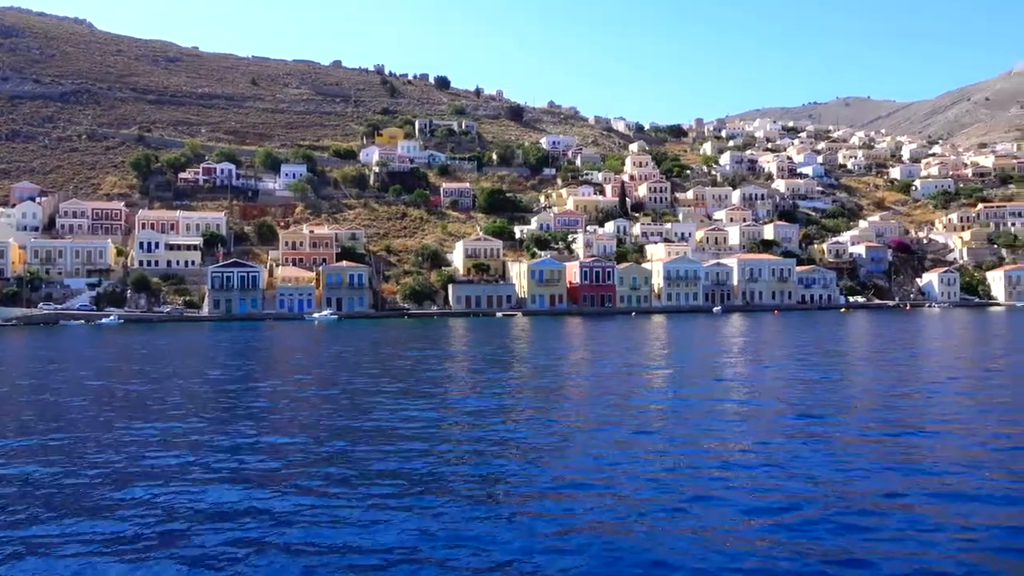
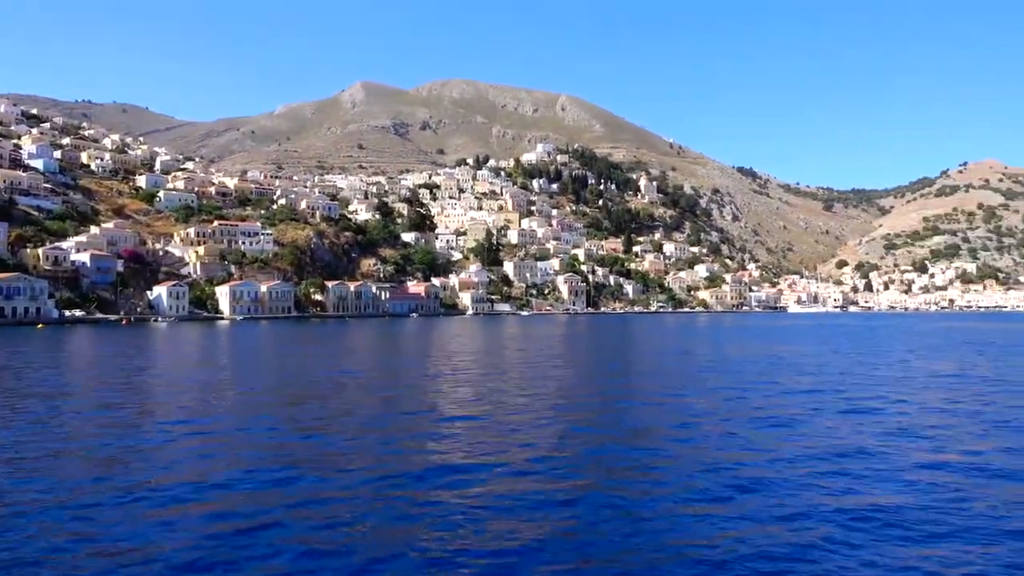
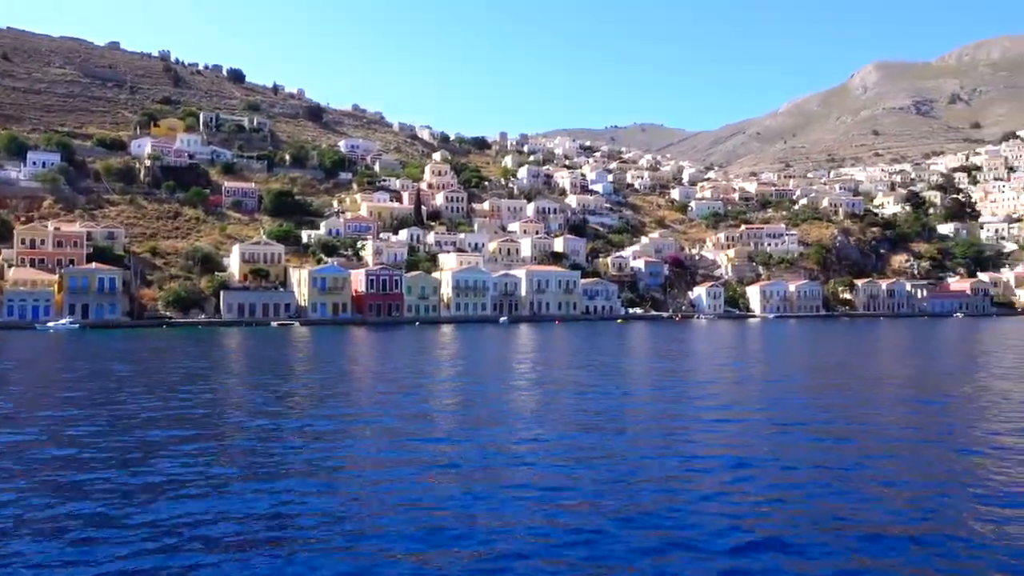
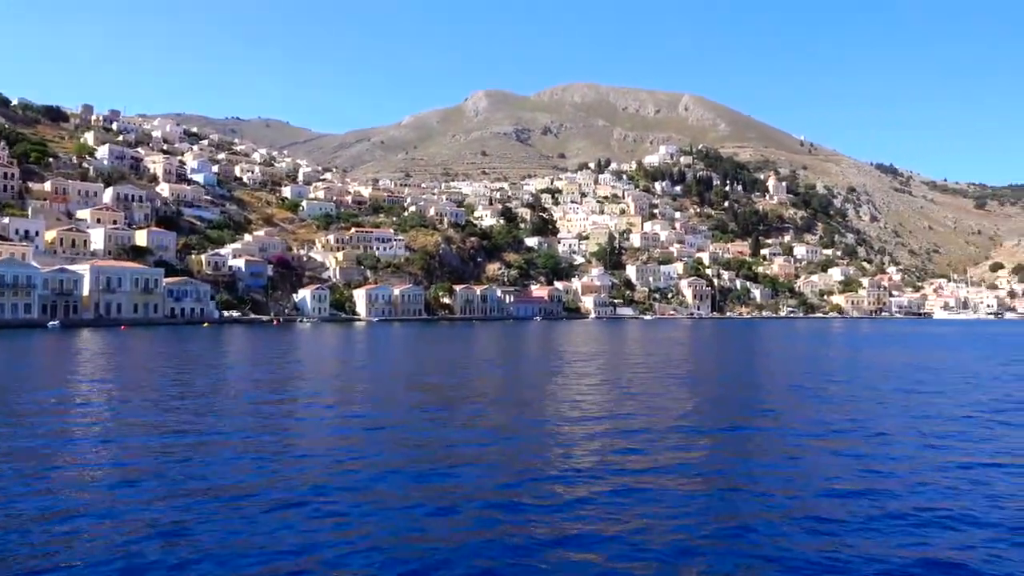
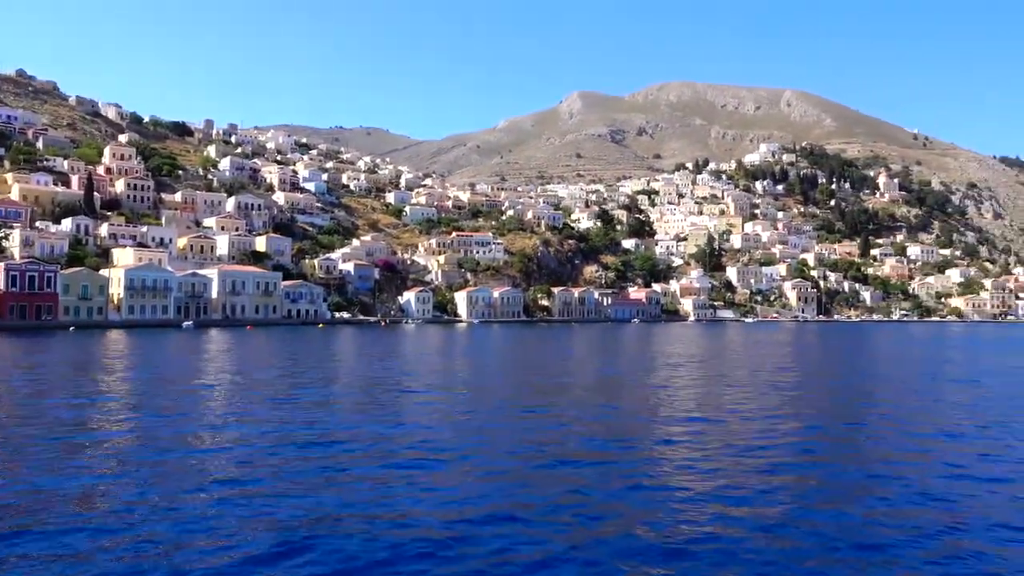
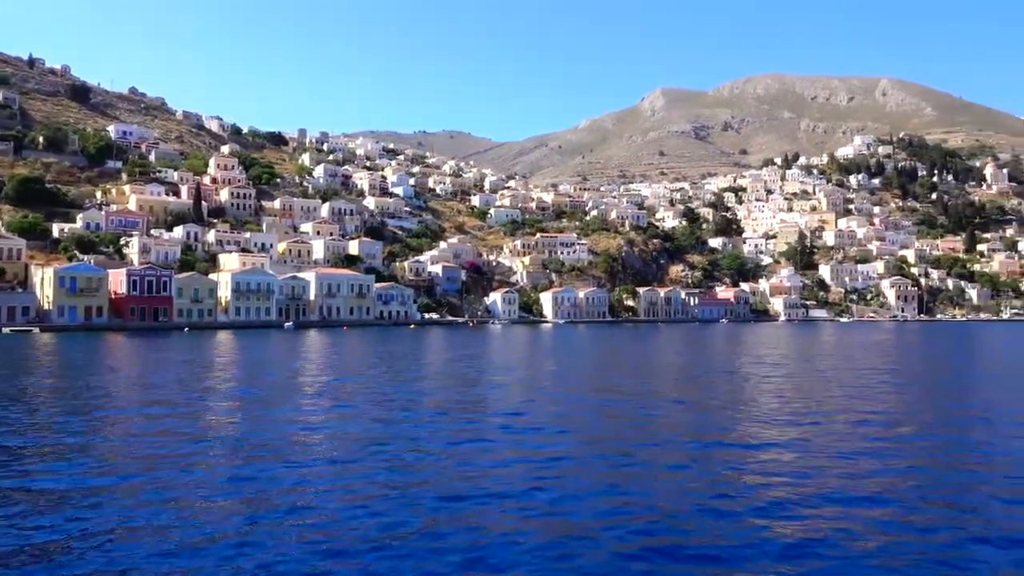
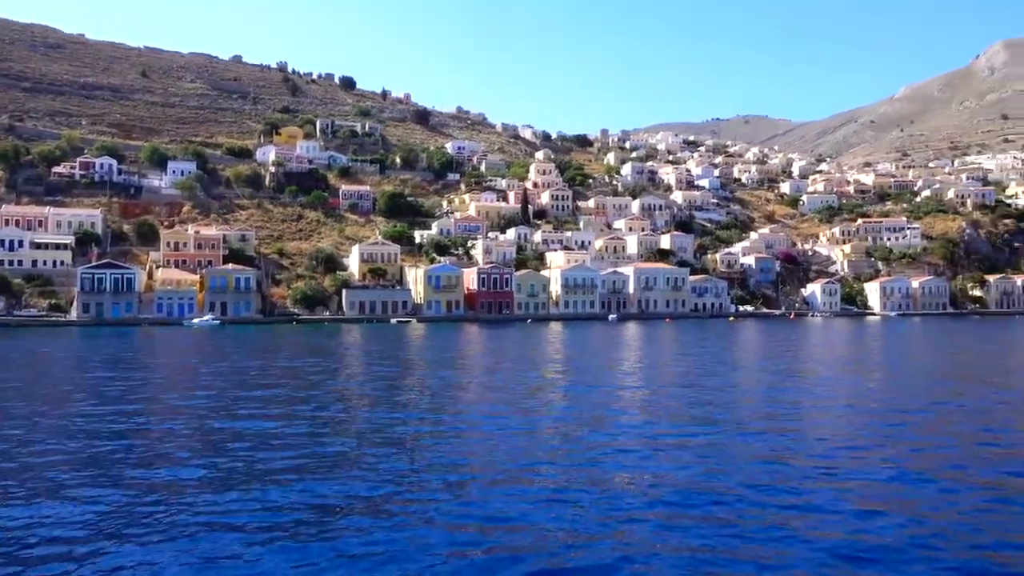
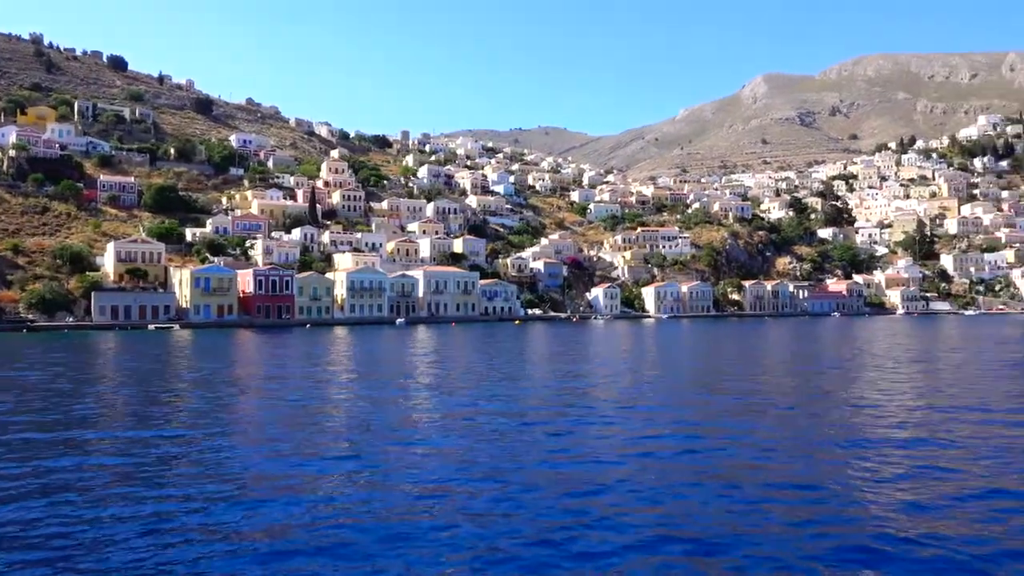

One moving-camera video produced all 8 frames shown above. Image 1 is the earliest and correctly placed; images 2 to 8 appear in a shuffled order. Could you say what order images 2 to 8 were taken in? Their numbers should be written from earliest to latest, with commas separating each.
7, 3, 8, 6, 5, 4, 2
